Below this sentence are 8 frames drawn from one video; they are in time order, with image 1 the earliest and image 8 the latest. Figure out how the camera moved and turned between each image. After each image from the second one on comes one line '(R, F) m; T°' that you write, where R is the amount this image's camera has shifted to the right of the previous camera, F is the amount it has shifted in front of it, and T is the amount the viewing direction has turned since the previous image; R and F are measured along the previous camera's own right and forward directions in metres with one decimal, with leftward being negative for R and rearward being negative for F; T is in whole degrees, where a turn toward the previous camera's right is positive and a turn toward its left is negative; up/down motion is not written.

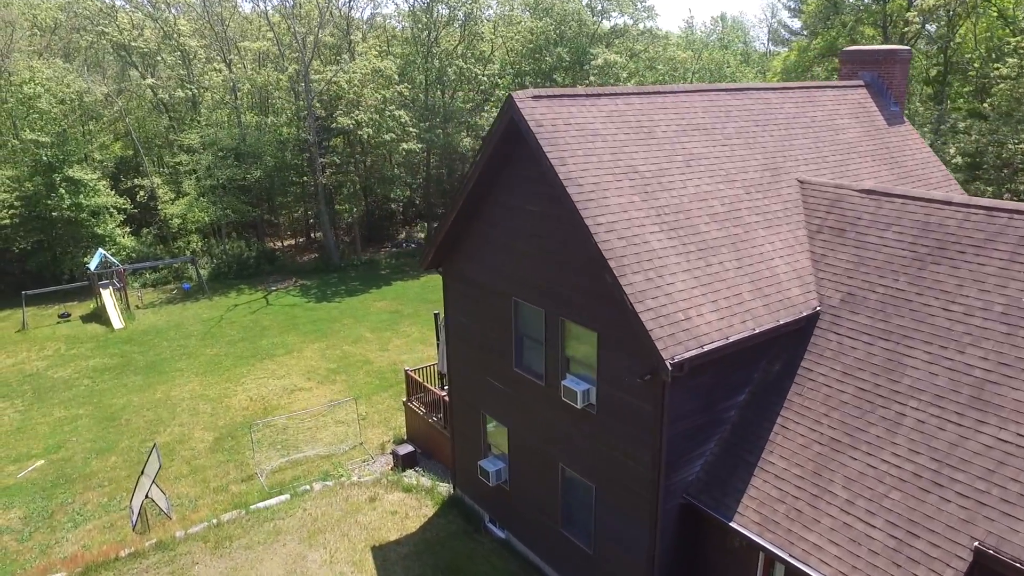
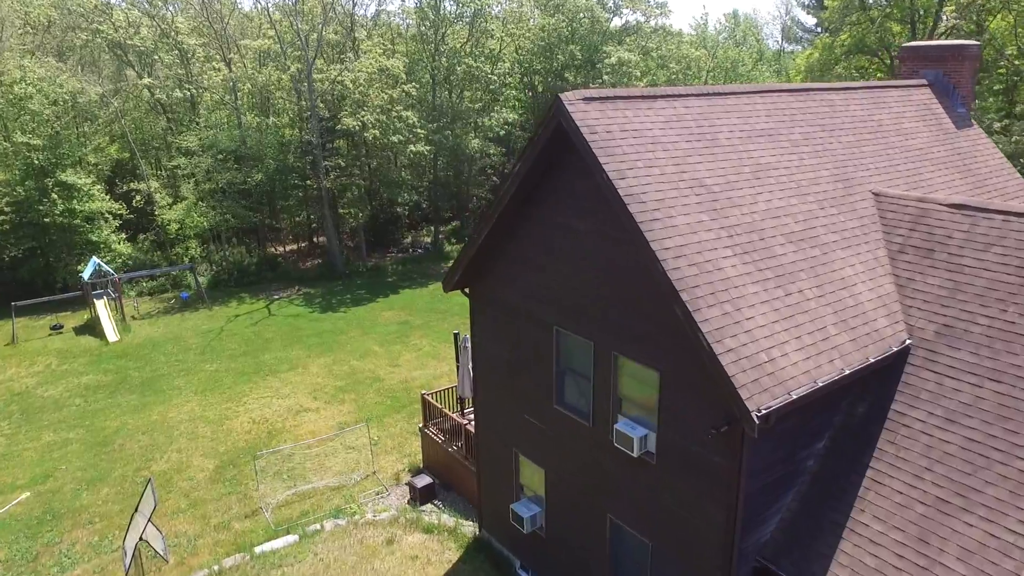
(-0.5, +1.3) m; 0°
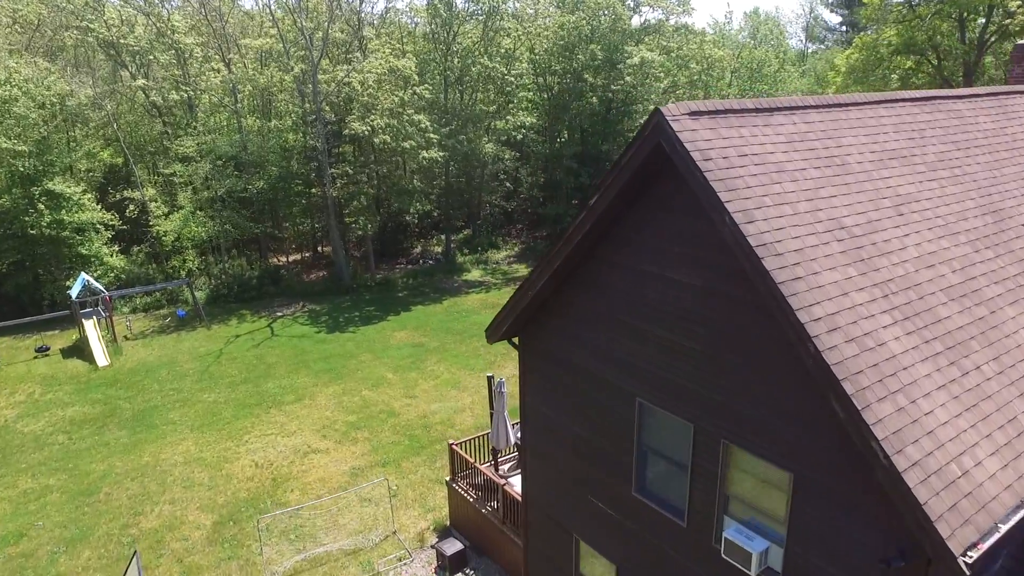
(-0.7, +2.0) m; 0°
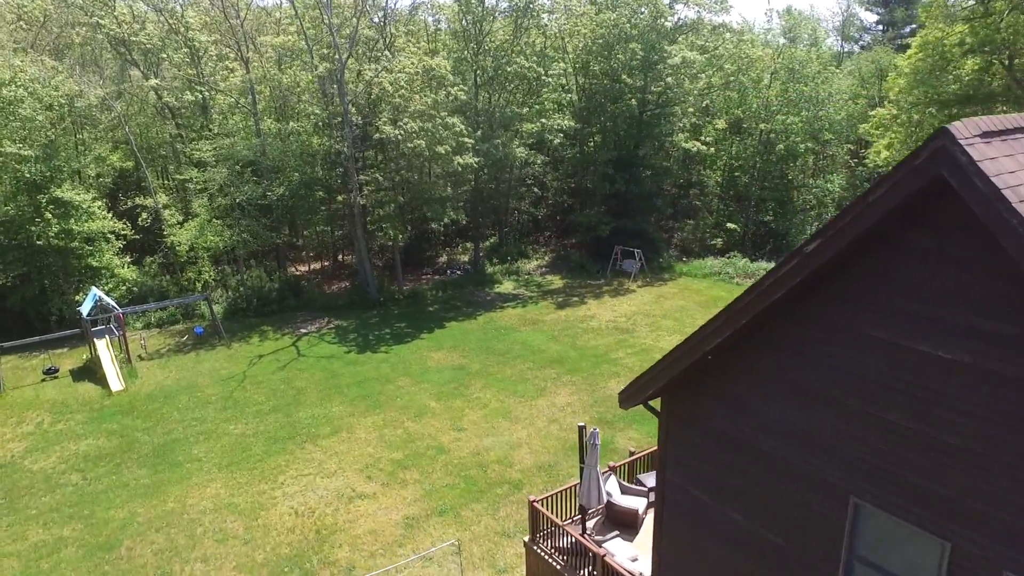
(-1.3, +1.8) m; 0°
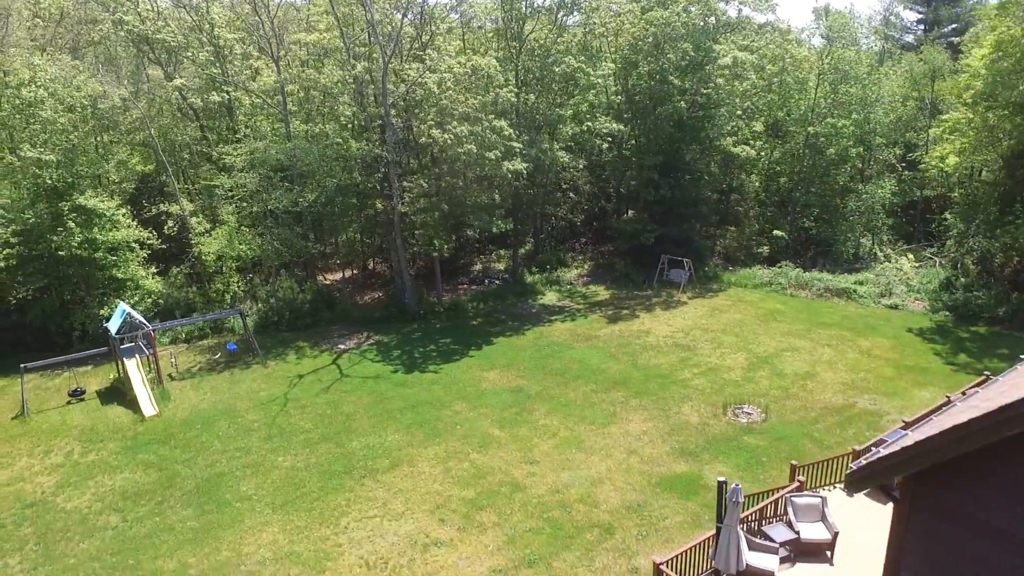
(-1.6, +1.5) m; 0°
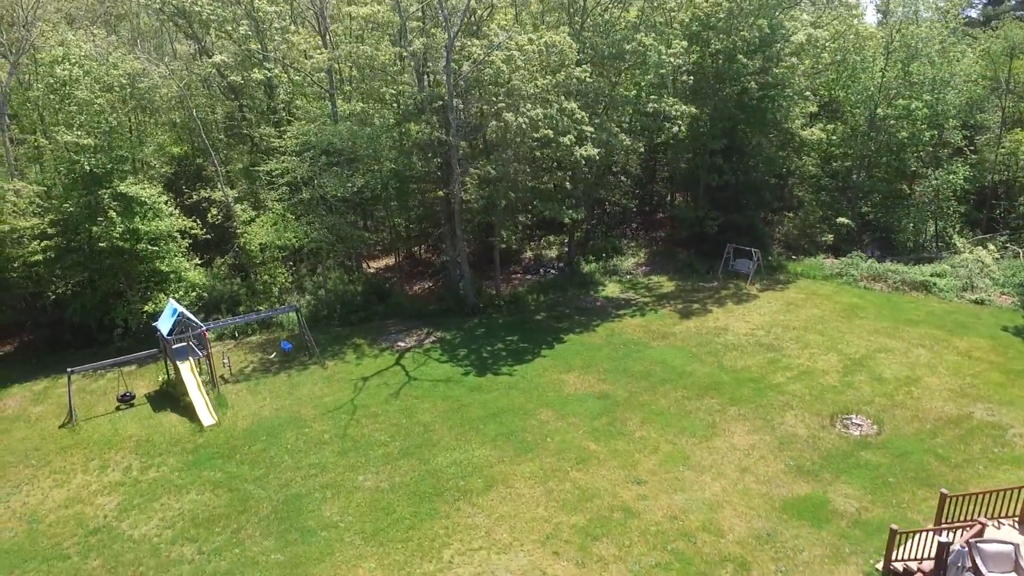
(-1.9, +1.6) m; 0°
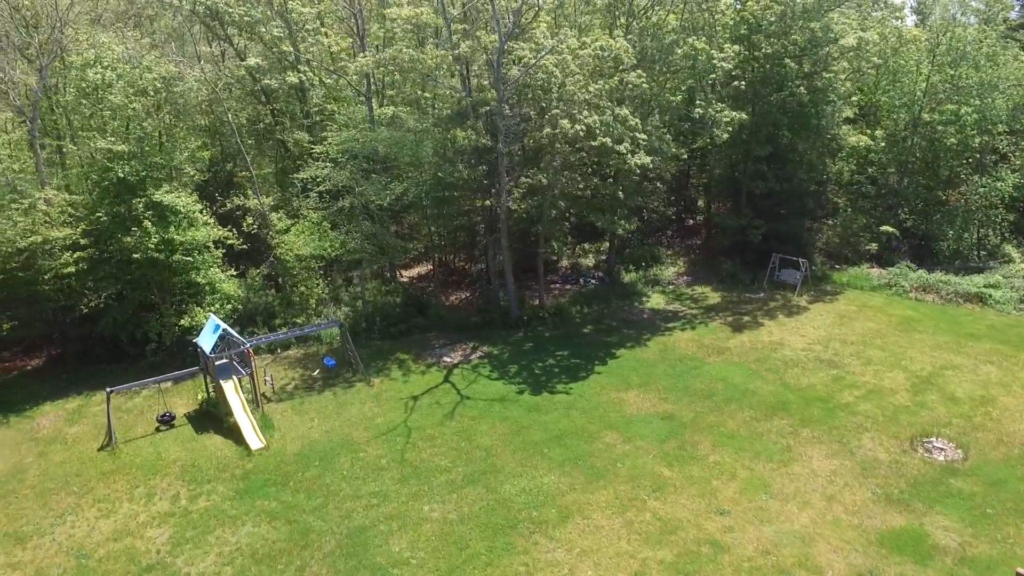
(-1.3, +0.9) m; 0°
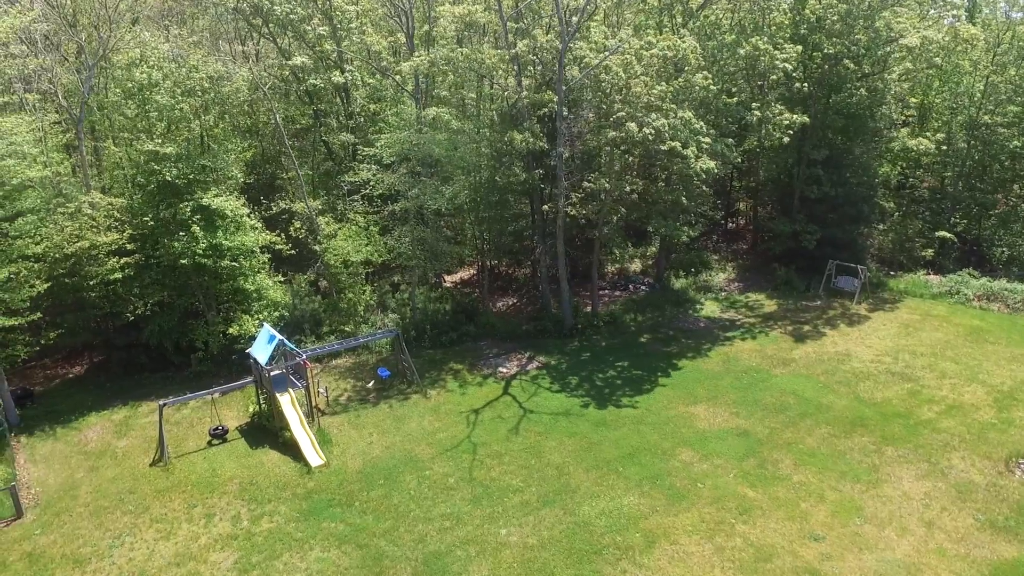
(-1.2, +0.8) m; -1°
